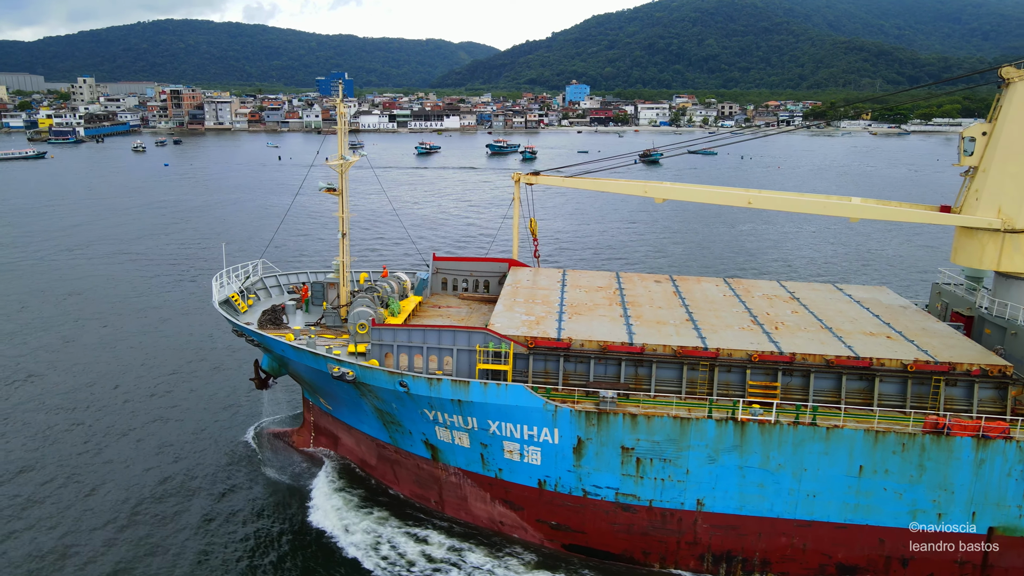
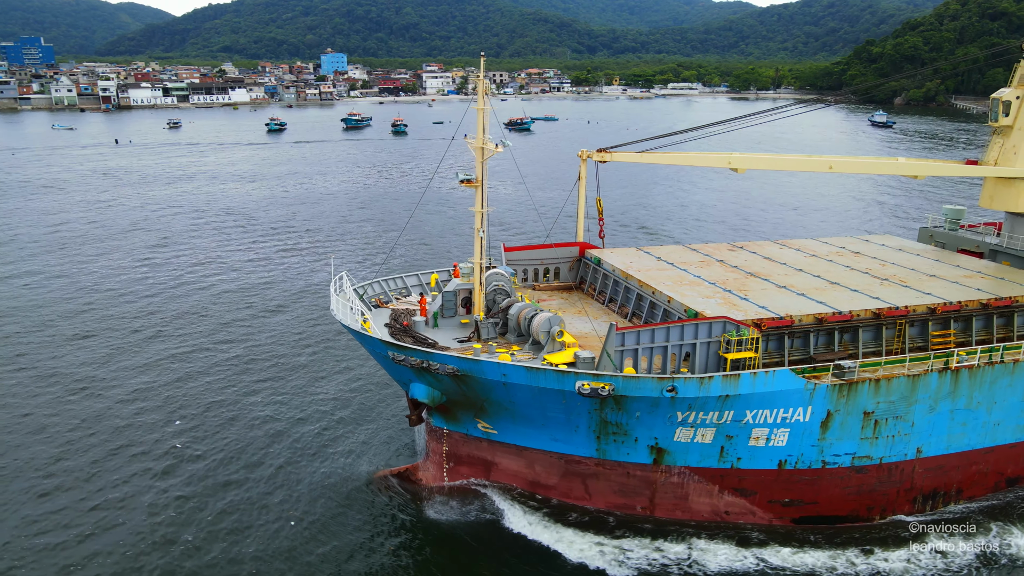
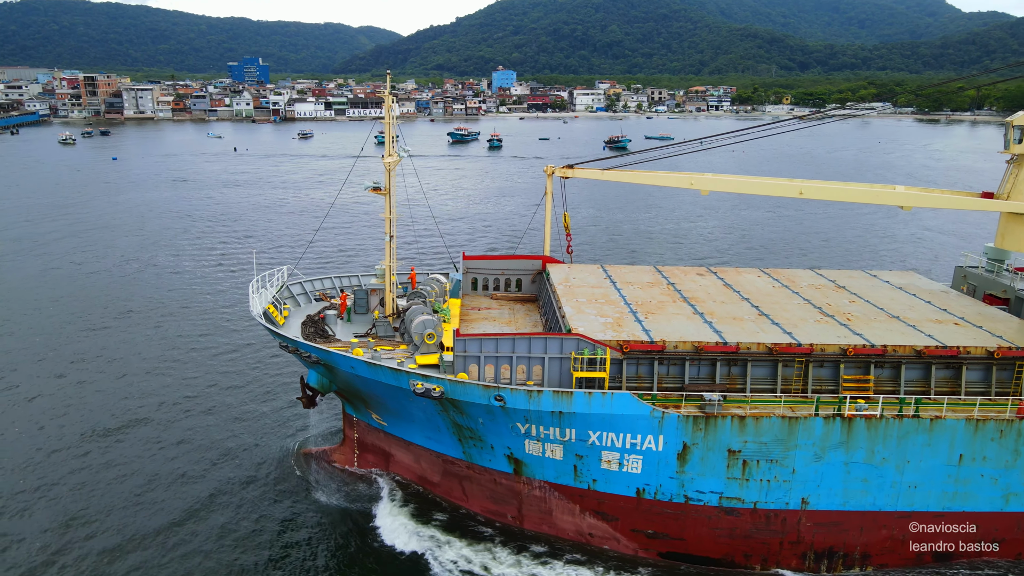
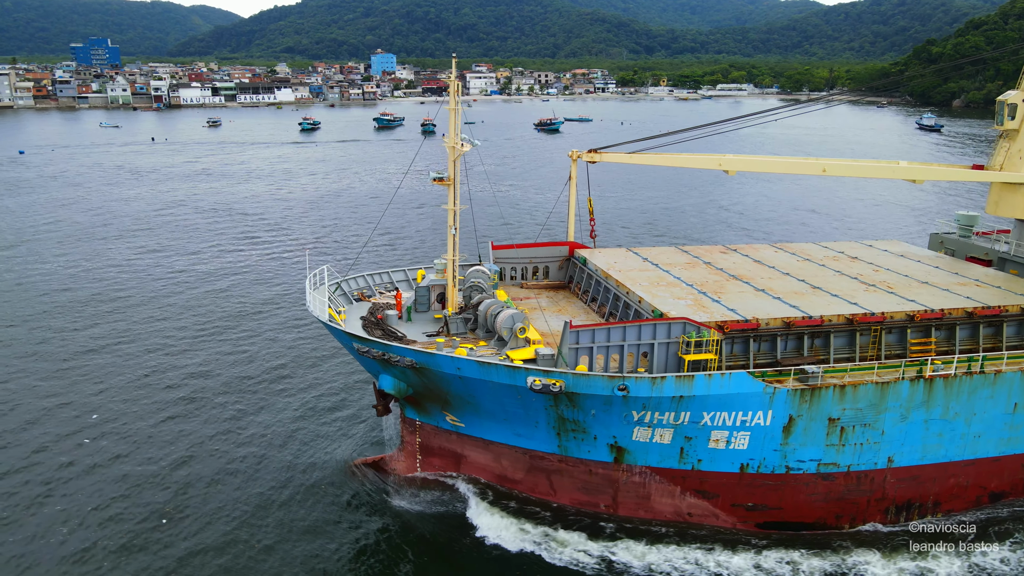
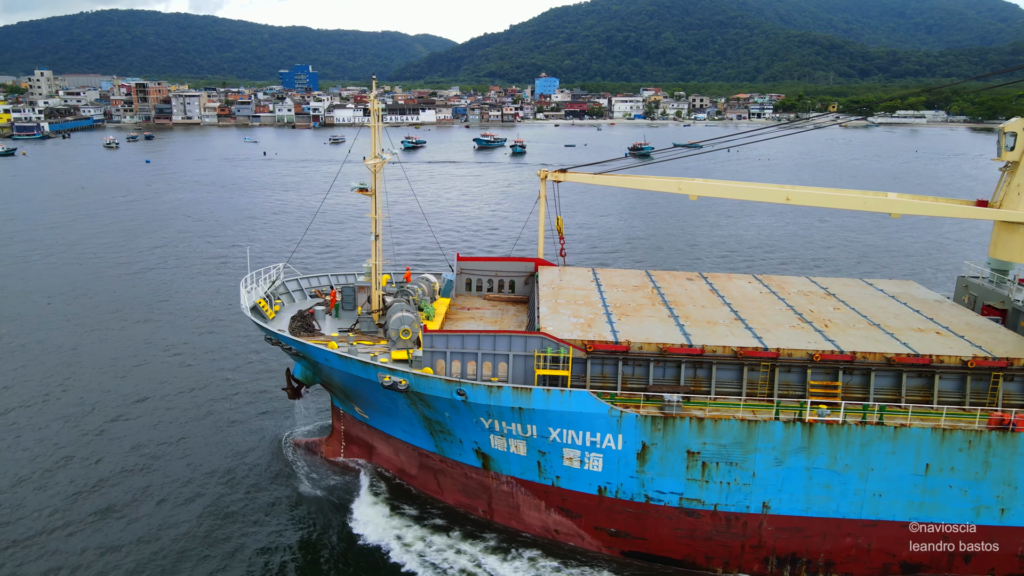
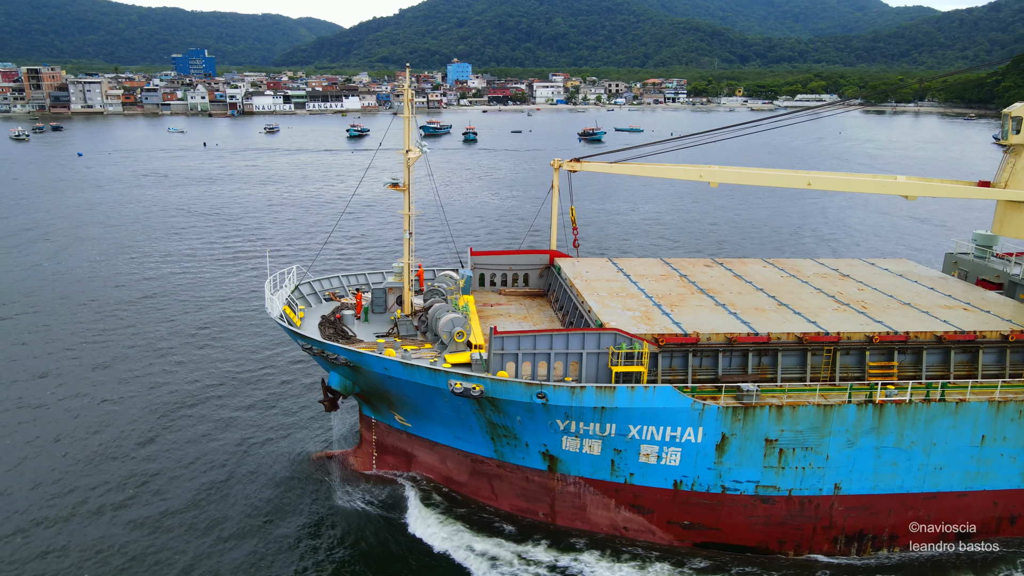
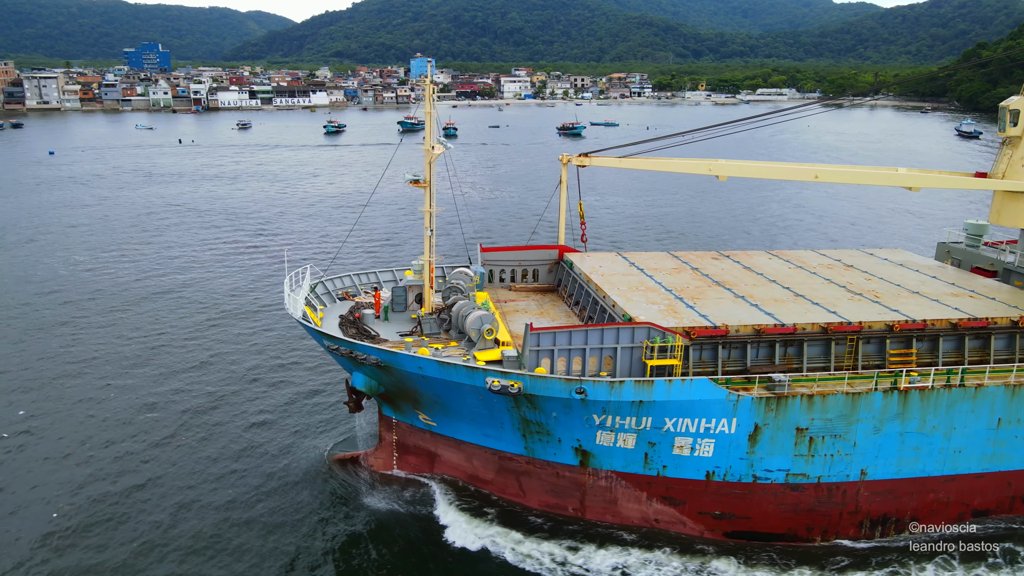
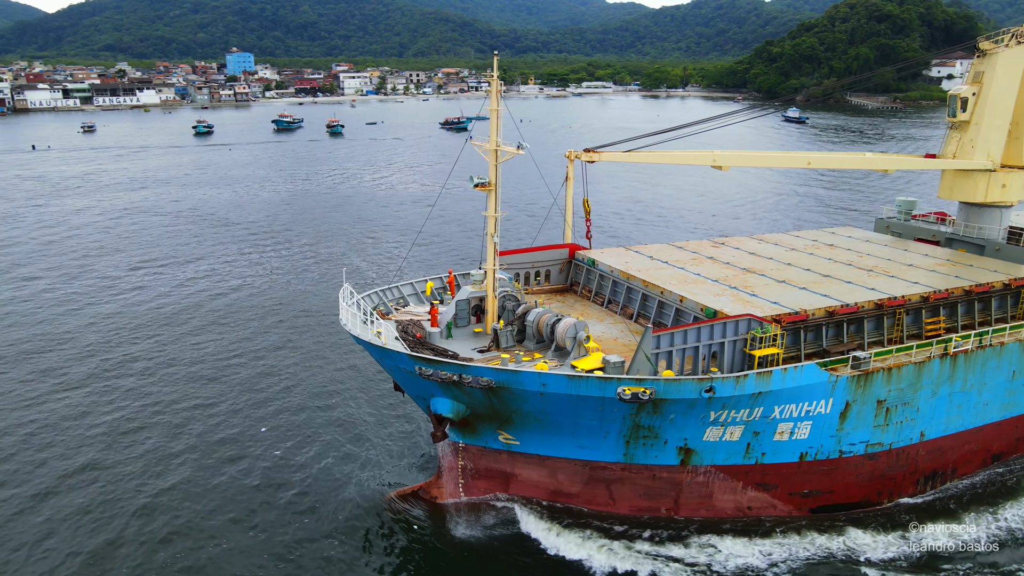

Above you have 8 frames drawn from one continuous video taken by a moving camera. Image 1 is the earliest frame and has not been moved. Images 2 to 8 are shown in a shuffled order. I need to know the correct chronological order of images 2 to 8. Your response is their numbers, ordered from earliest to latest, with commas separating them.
5, 3, 6, 7, 4, 2, 8
